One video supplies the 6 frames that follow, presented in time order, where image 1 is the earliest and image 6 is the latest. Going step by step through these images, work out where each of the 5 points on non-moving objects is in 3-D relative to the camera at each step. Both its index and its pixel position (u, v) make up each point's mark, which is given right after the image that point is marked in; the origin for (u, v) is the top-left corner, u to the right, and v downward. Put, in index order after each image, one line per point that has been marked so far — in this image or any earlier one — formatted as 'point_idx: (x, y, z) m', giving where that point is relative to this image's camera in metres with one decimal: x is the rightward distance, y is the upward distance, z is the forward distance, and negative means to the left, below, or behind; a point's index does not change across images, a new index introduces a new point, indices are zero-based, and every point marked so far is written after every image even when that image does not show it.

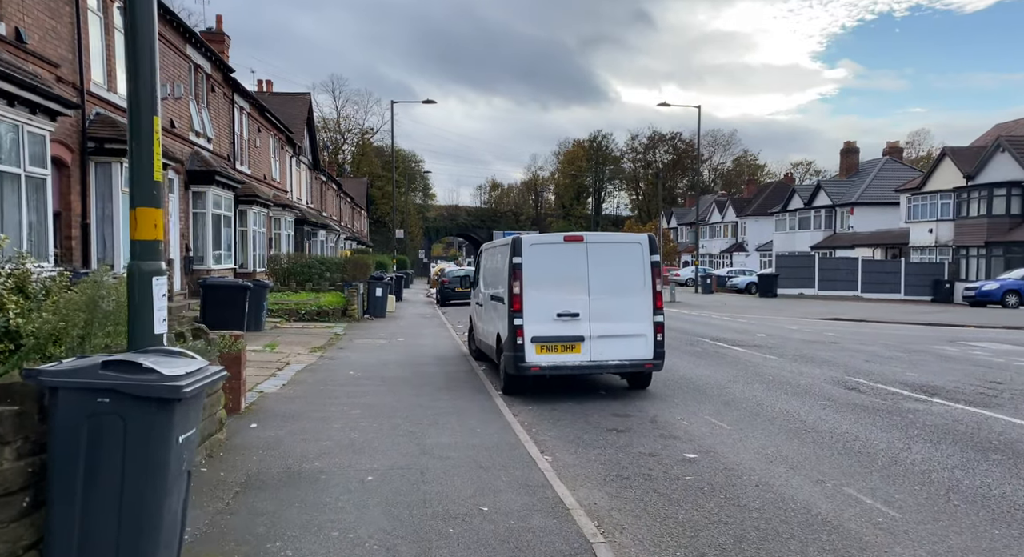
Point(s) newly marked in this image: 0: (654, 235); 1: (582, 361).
0: (+1.7, +0.5, +9.5) m
1: (+0.8, -1.0, +9.3) m
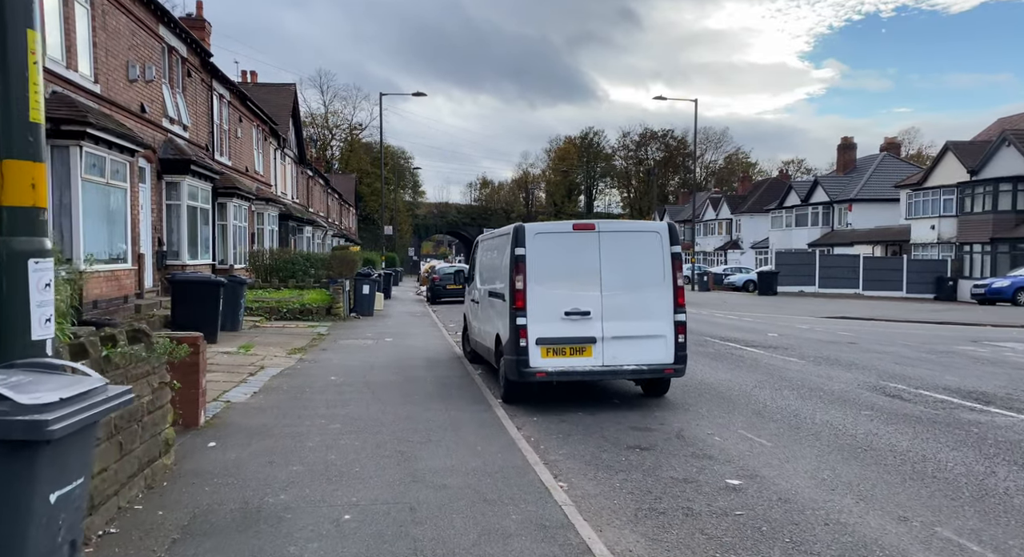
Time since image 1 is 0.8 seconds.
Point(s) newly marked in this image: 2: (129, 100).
0: (+1.7, +0.6, +8.4) m
1: (+0.8, -0.9, +8.2) m
2: (-7.9, +3.7, +16.6) m
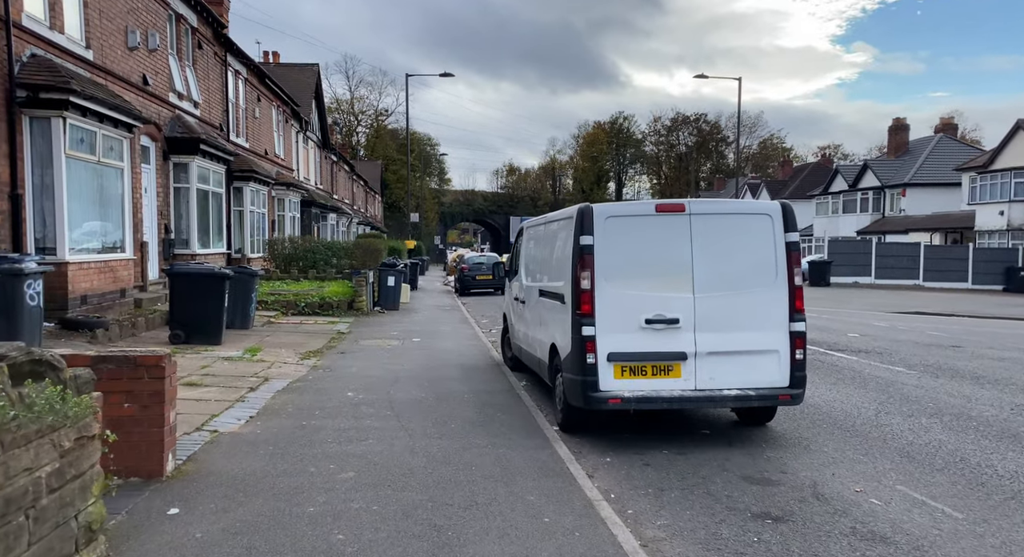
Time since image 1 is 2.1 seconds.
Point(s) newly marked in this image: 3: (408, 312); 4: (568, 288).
0: (+2.2, +0.6, +6.5) m
1: (+1.4, -0.9, +6.3) m
2: (-7.2, +3.9, +14.9) m
3: (-2.5, -0.8, +19.4) m
4: (+0.5, -0.1, +6.7) m
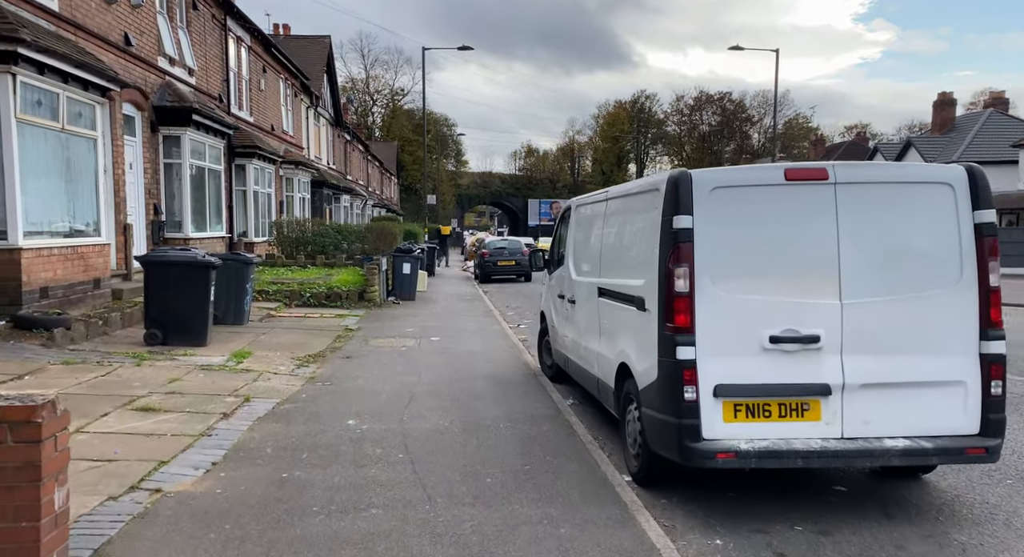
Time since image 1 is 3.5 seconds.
0: (+2.6, +0.6, +4.5) m
1: (+1.7, -0.9, +4.4) m
2: (-6.6, +4.1, +13.0) m
3: (-1.9, -0.5, +17.5) m
4: (+0.8, -0.1, +4.8) m
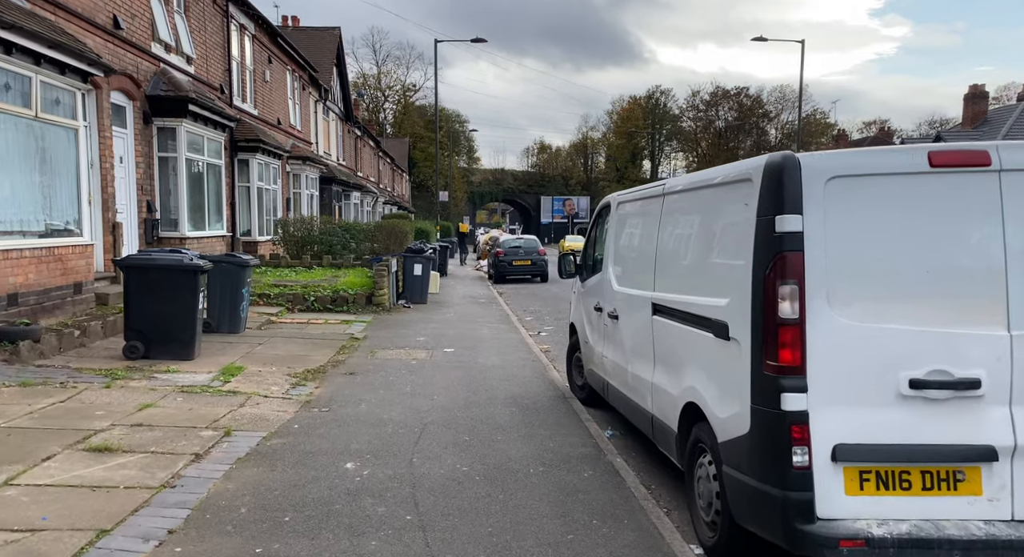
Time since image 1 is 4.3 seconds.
0: (+2.8, +0.5, +3.3) m
1: (+1.9, -1.0, +3.2) m
2: (-6.3, +4.0, +11.9) m
3: (-1.5, -0.6, +16.4) m
4: (+1.0, -0.2, +3.6) m
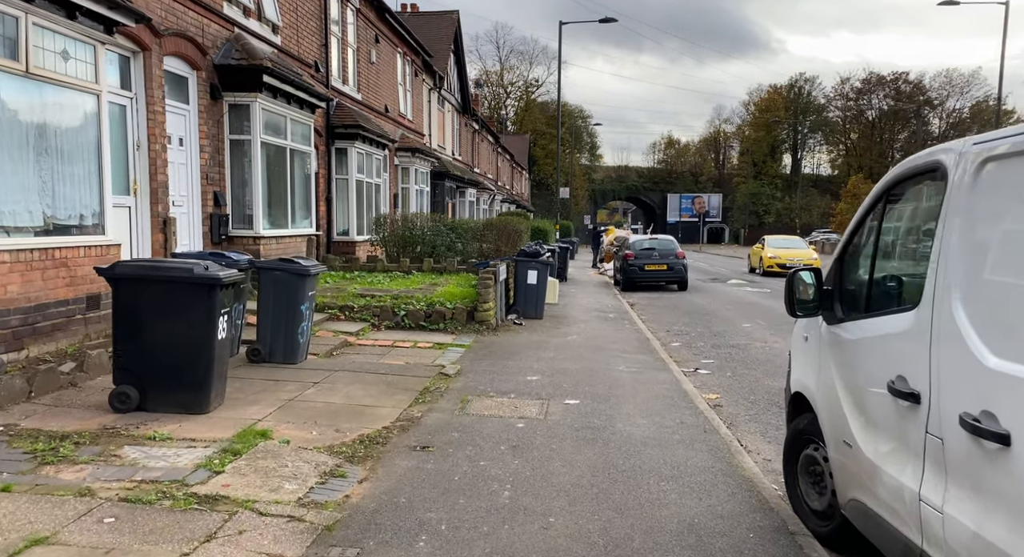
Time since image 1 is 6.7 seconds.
0: (+3.1, +0.3, -0.5) m
1: (+2.2, -1.2, -0.4) m
2: (-4.6, +3.9, +9.4) m
3: (+0.8, -0.7, +13.1) m
4: (+1.4, -0.3, +0.1) m
